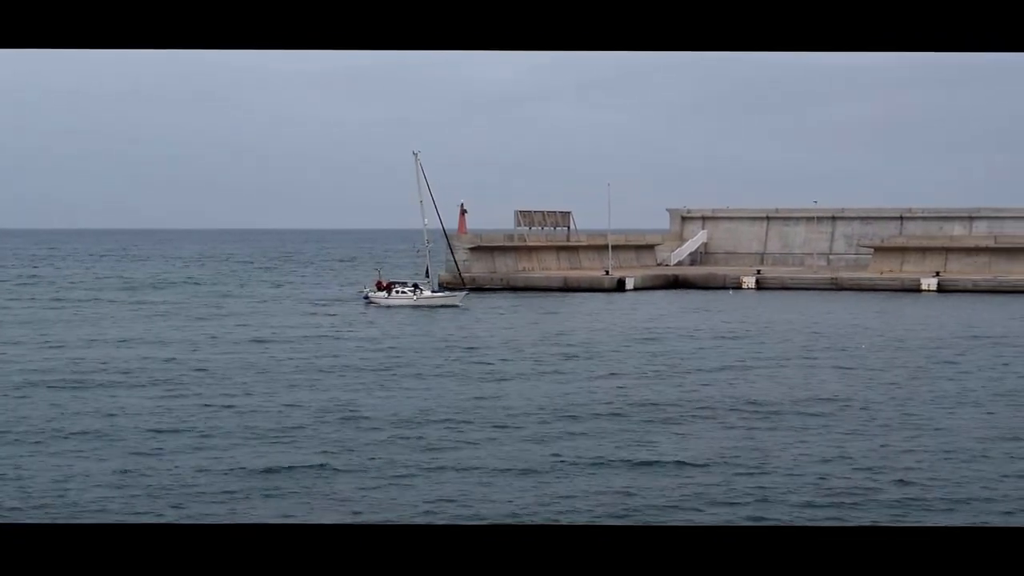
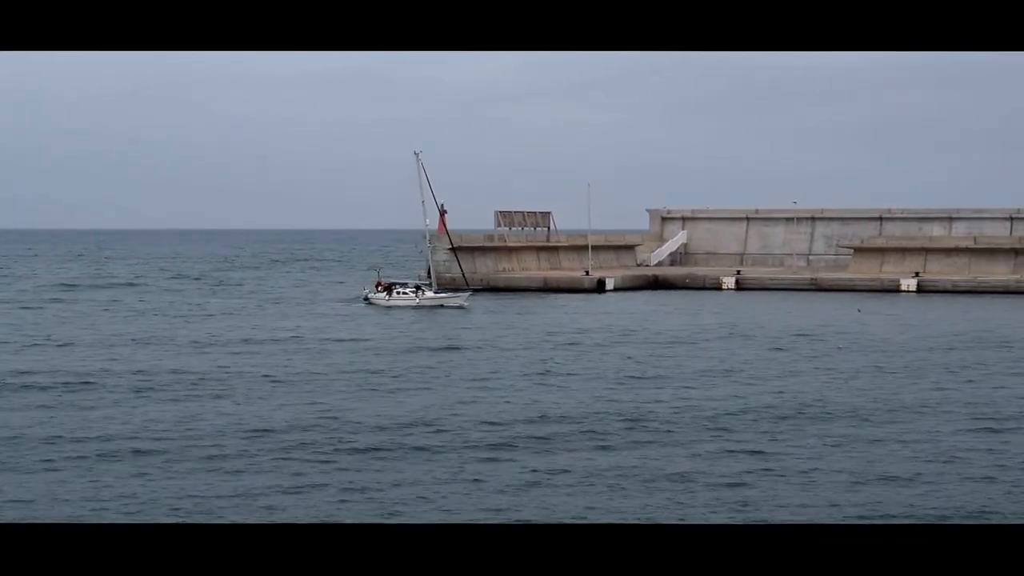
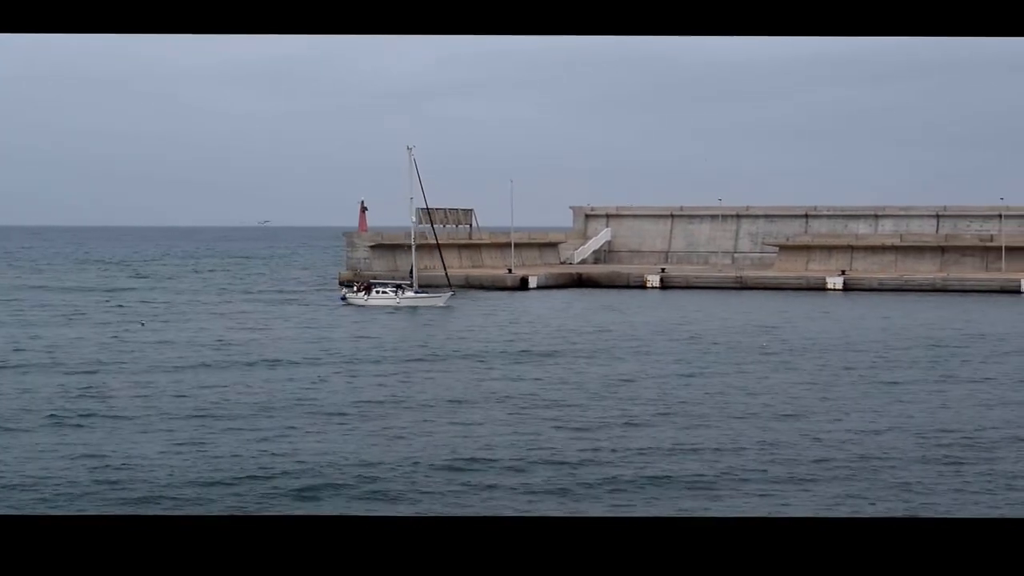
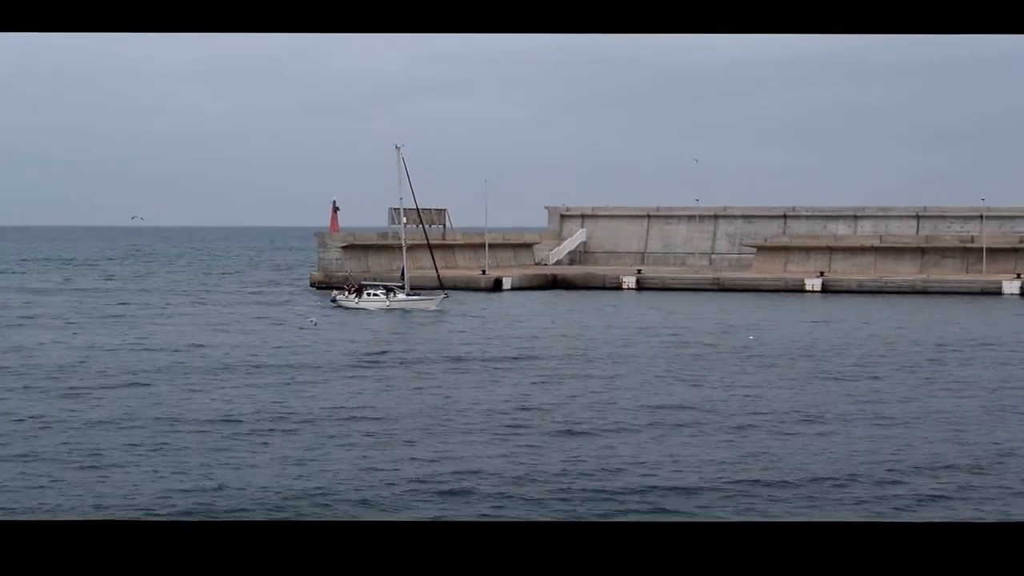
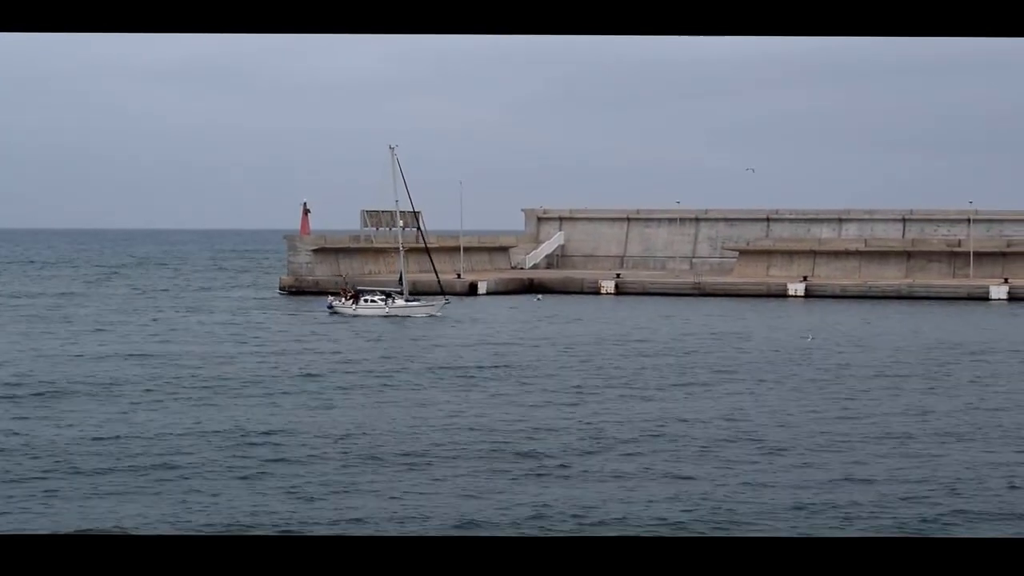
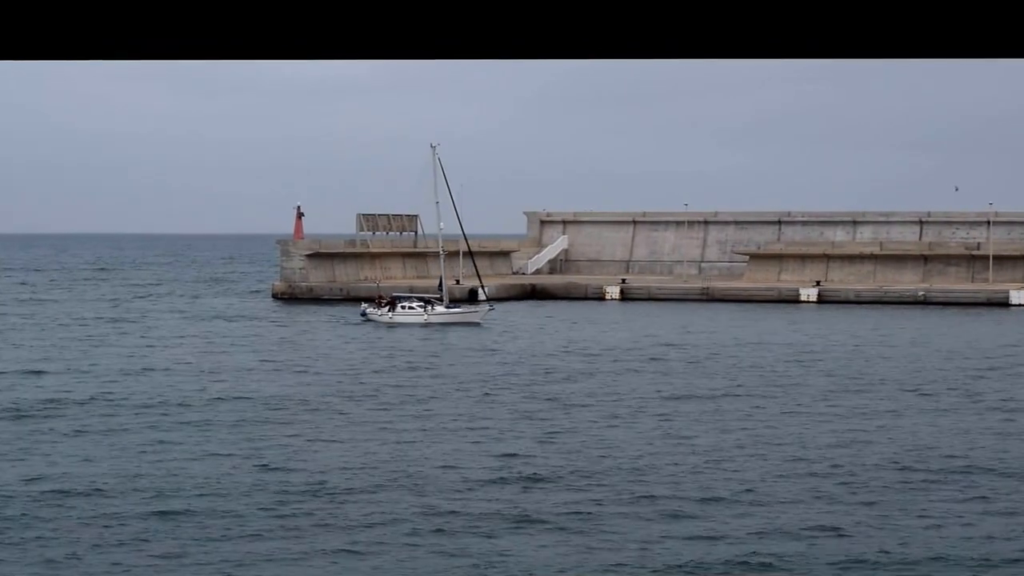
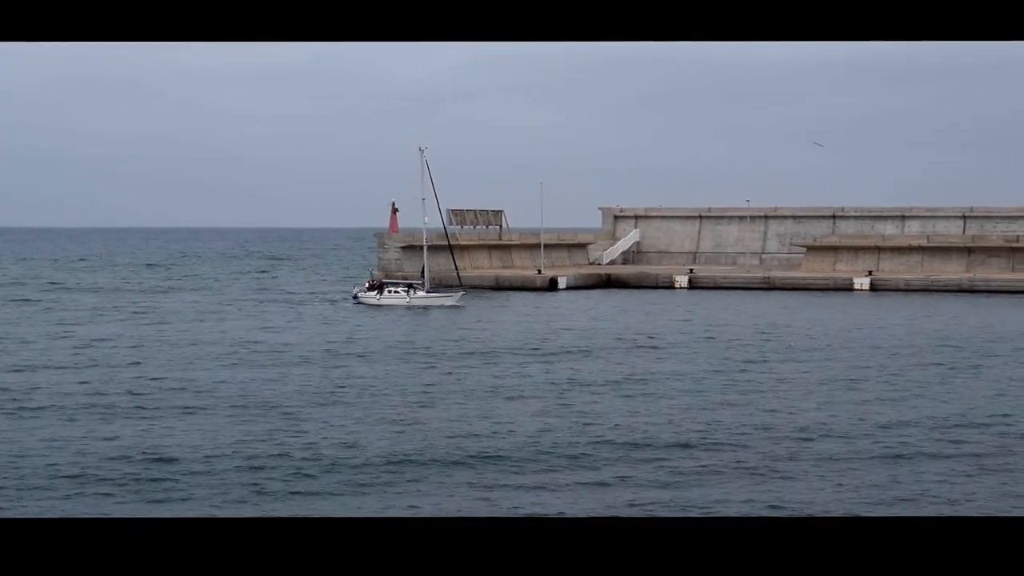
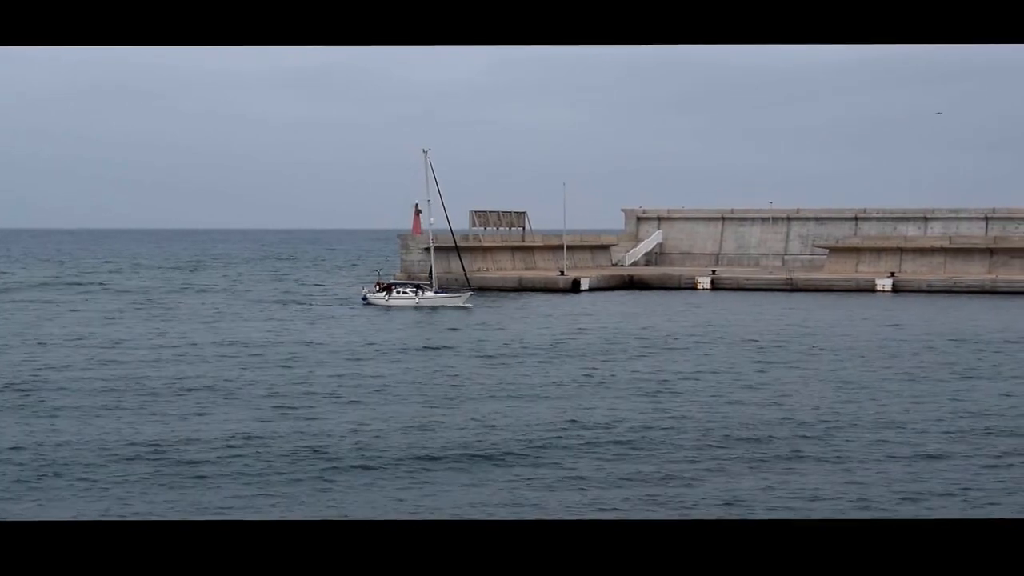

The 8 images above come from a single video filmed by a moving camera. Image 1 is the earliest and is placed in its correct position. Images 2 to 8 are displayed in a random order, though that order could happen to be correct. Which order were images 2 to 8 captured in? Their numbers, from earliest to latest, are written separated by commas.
2, 8, 7, 3, 4, 5, 6
